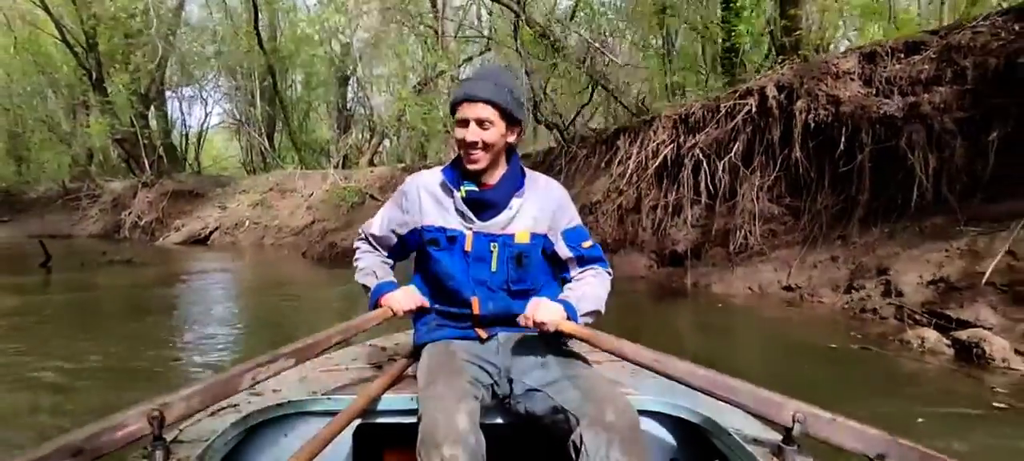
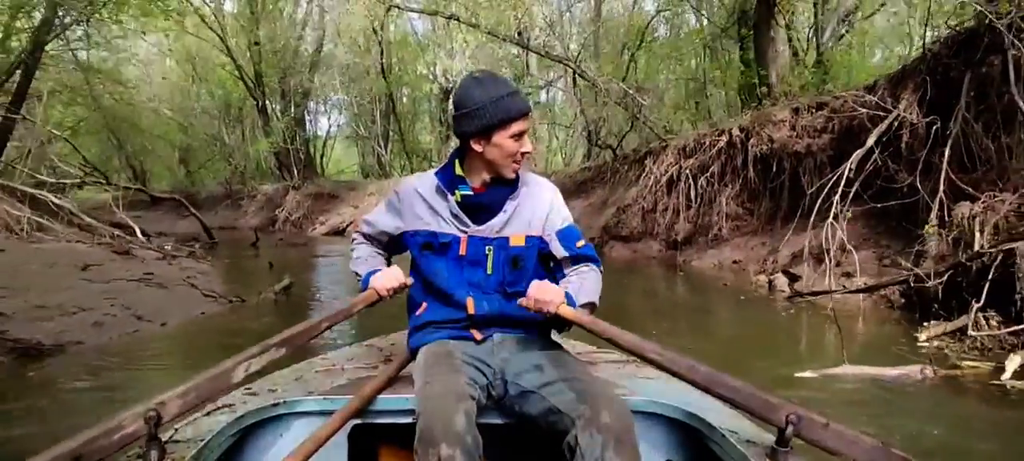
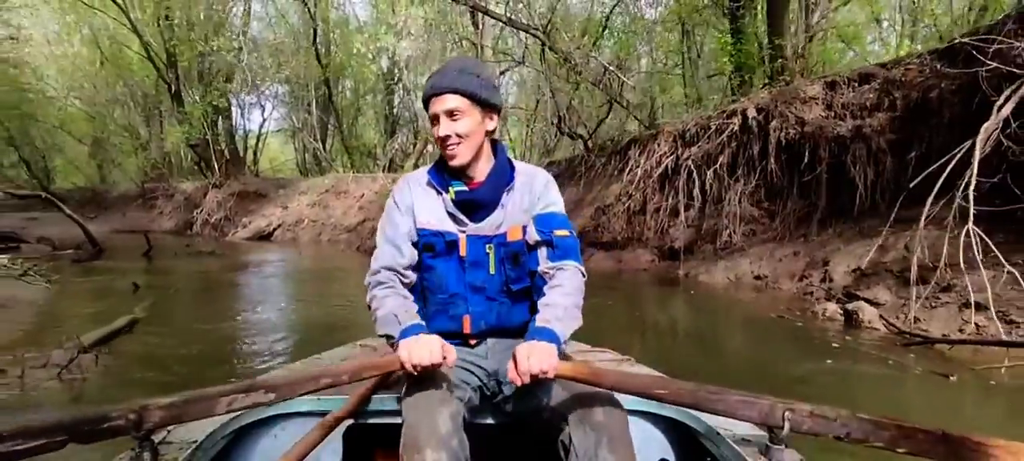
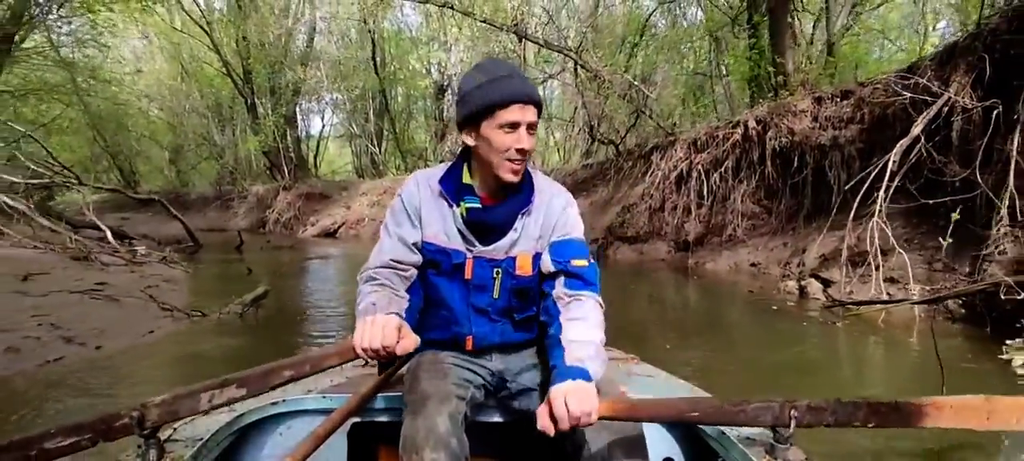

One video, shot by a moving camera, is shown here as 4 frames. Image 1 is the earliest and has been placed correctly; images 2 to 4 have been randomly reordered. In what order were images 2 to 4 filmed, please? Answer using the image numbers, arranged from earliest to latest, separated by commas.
3, 4, 2
